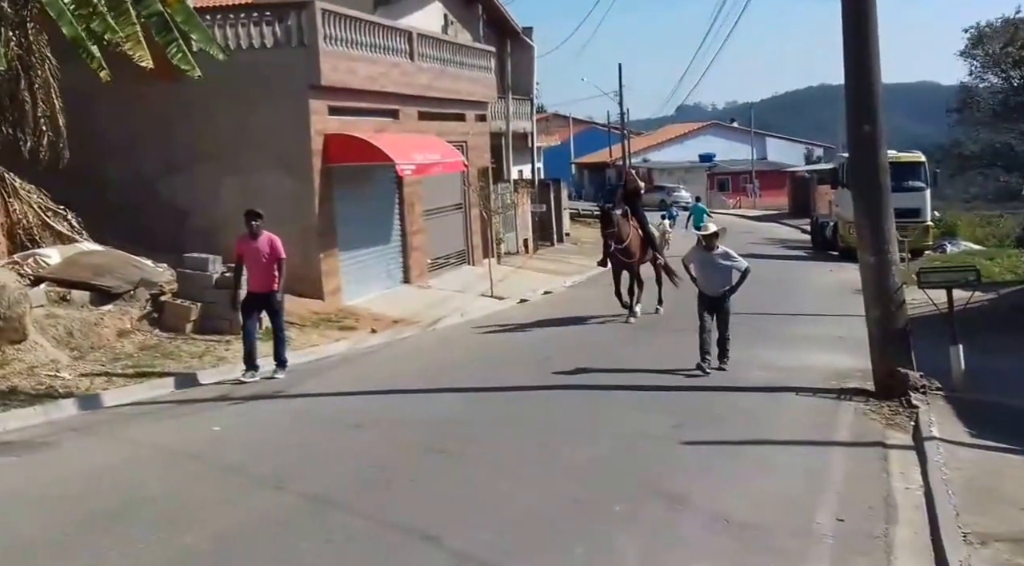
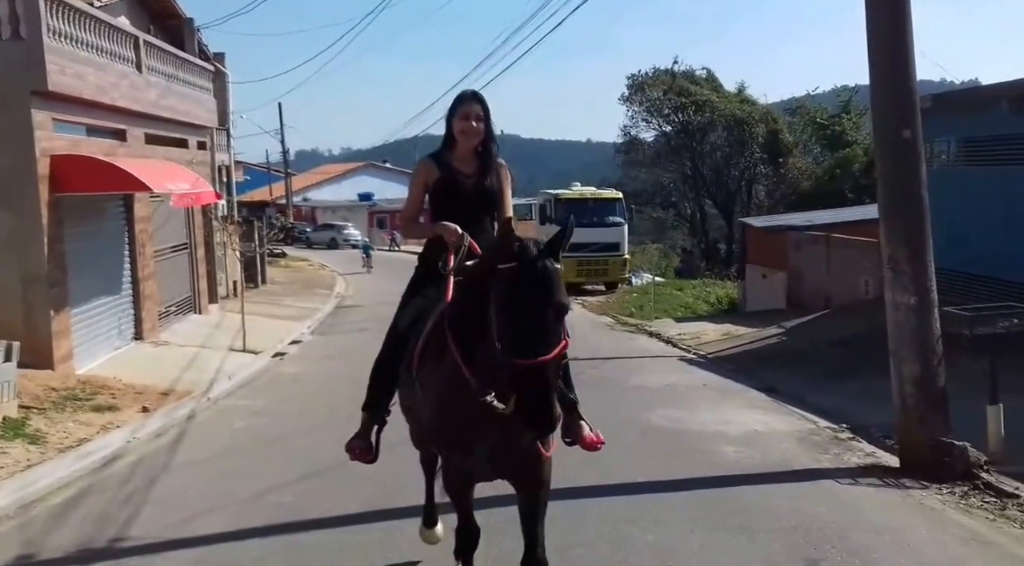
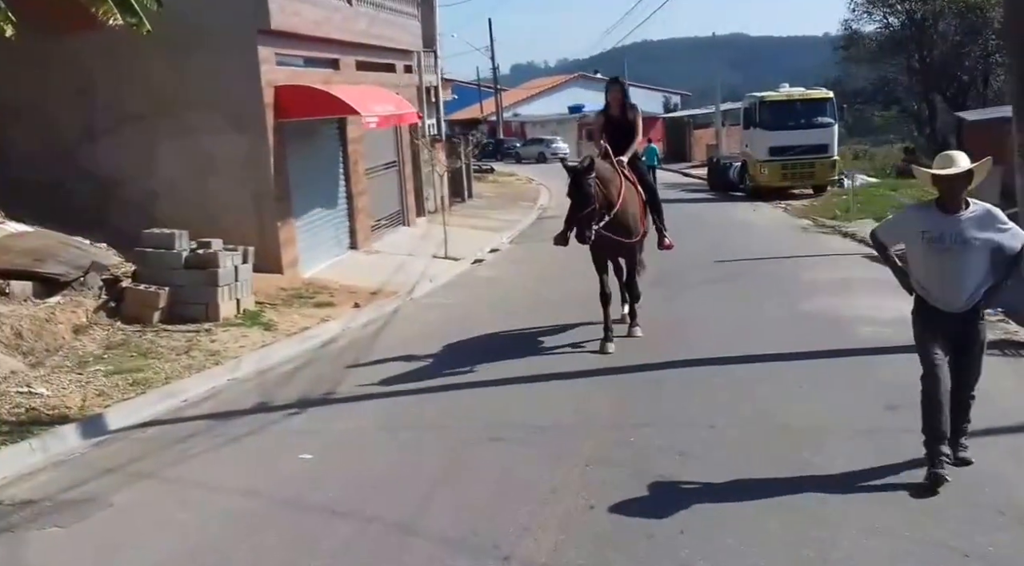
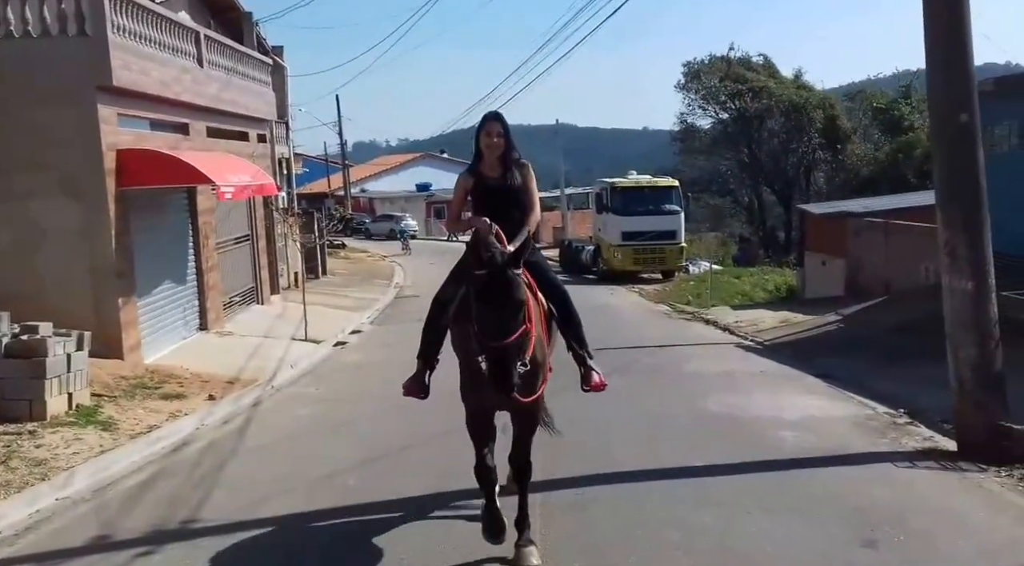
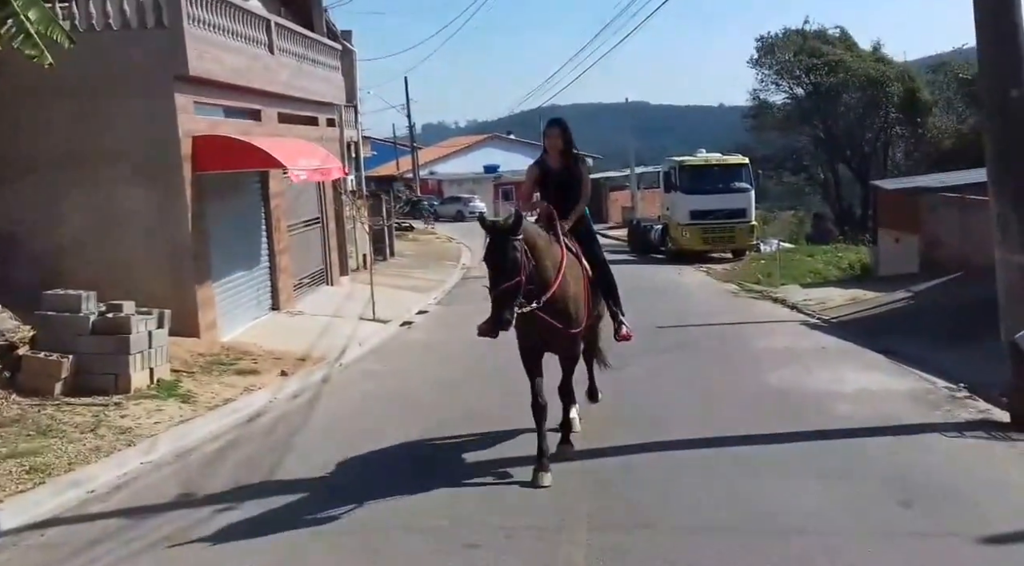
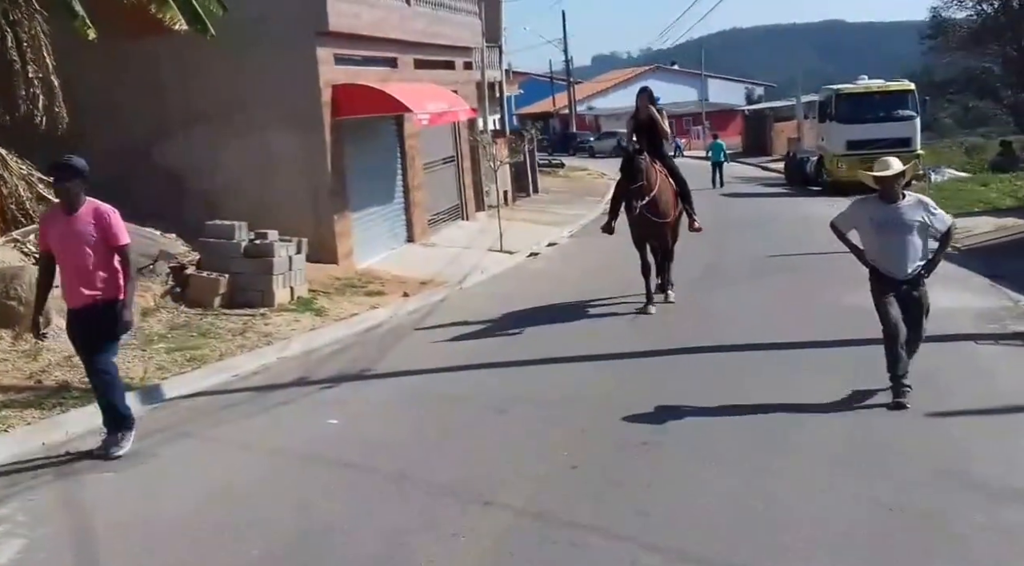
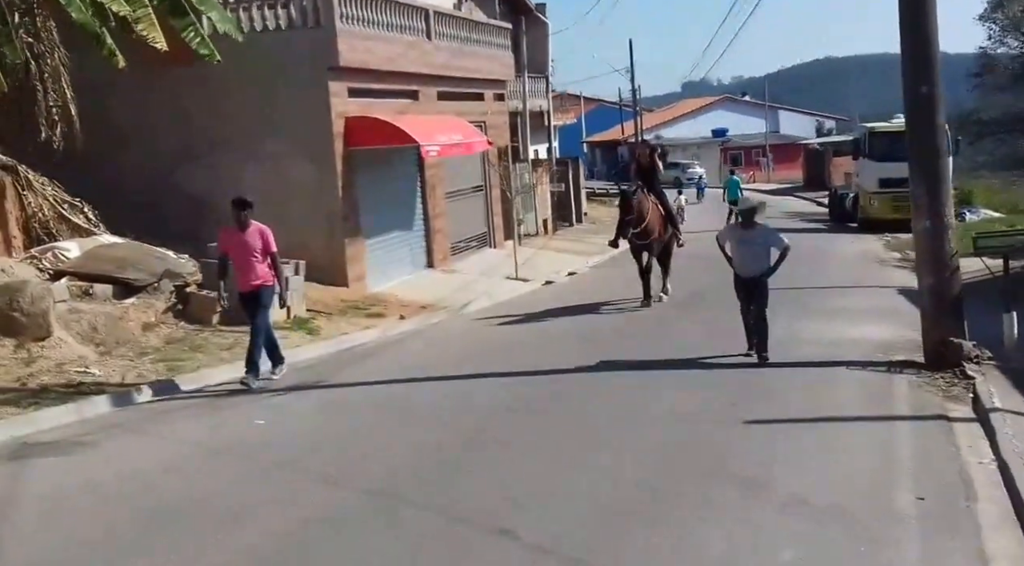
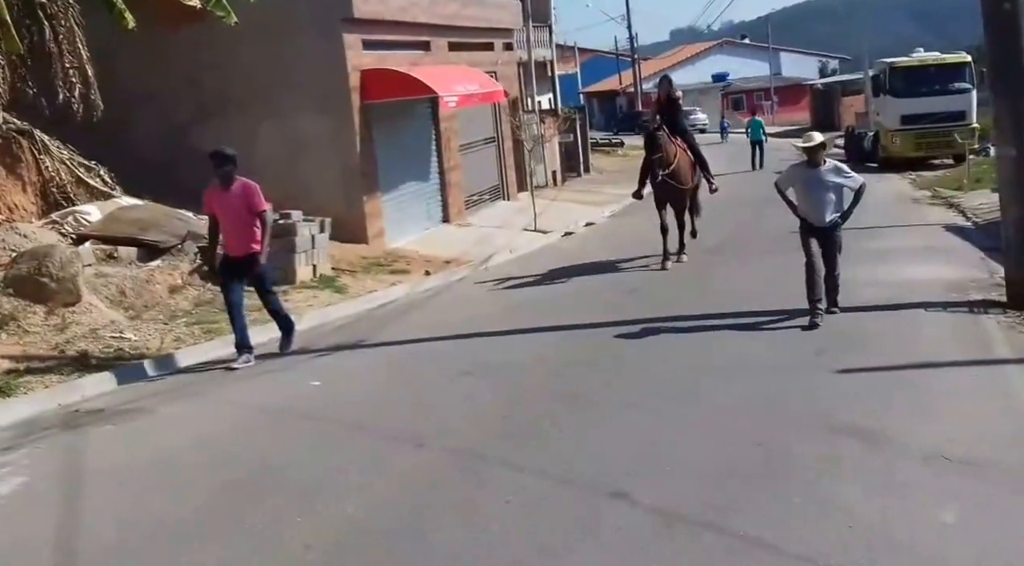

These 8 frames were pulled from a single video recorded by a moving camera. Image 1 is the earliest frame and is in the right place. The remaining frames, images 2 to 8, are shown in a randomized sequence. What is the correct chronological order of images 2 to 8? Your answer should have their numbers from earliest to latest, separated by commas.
7, 8, 6, 3, 5, 4, 2
